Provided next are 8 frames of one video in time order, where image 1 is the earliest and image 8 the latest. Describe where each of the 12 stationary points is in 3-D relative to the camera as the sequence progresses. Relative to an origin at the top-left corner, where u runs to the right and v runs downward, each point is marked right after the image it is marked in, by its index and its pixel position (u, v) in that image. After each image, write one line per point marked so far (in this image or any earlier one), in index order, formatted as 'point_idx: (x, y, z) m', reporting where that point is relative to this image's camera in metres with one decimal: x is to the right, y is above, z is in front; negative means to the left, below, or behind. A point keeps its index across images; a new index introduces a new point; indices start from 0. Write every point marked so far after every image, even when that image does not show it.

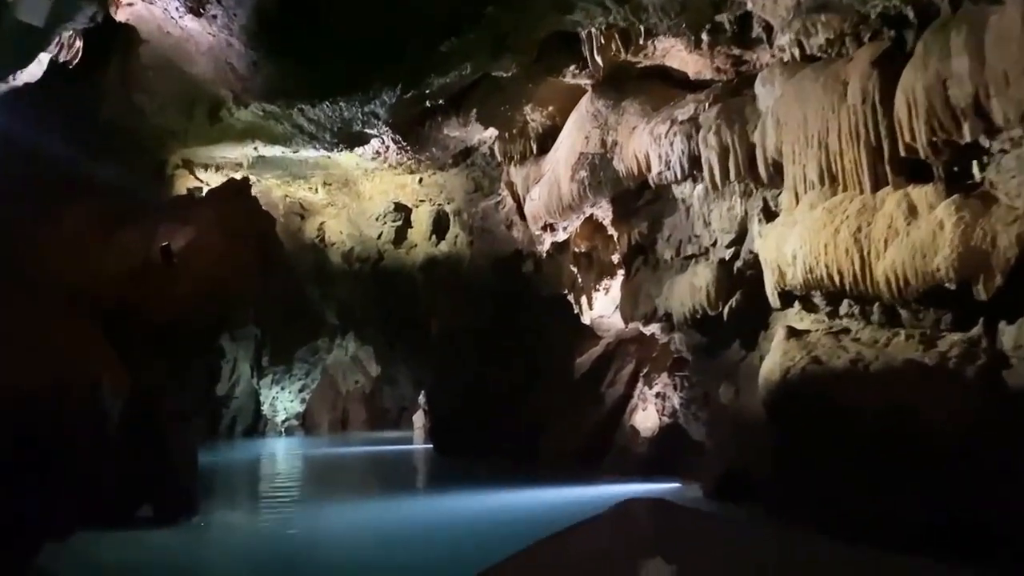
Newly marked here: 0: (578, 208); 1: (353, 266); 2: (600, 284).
0: (+0.7, +0.9, +9.6) m
1: (-2.8, +0.4, +15.1) m
2: (+1.1, 0.0, +10.5) m
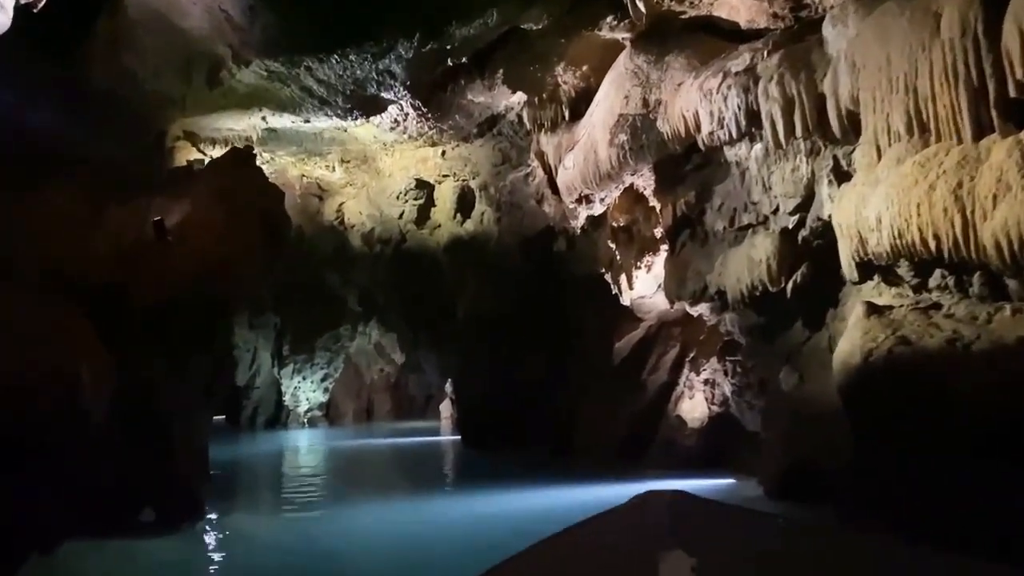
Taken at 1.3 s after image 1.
0: (+1.1, +1.1, +8.7) m
1: (-2.3, +0.7, +14.3) m
2: (+1.5, +0.3, +9.6) m
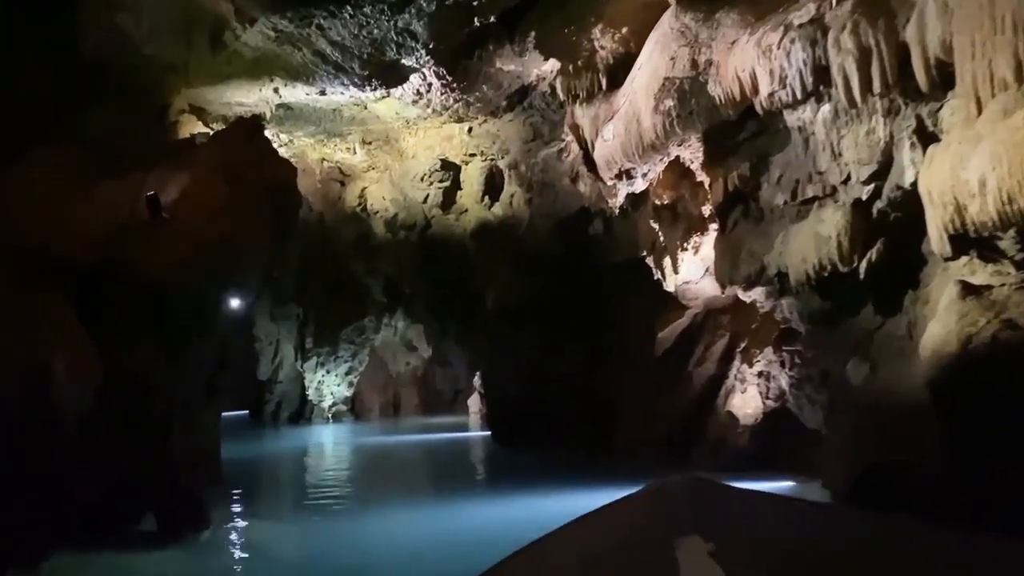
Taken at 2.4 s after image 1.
0: (+1.4, +1.3, +7.8) m
1: (-1.8, +0.8, +13.6) m
2: (+1.8, +0.5, +8.8) m
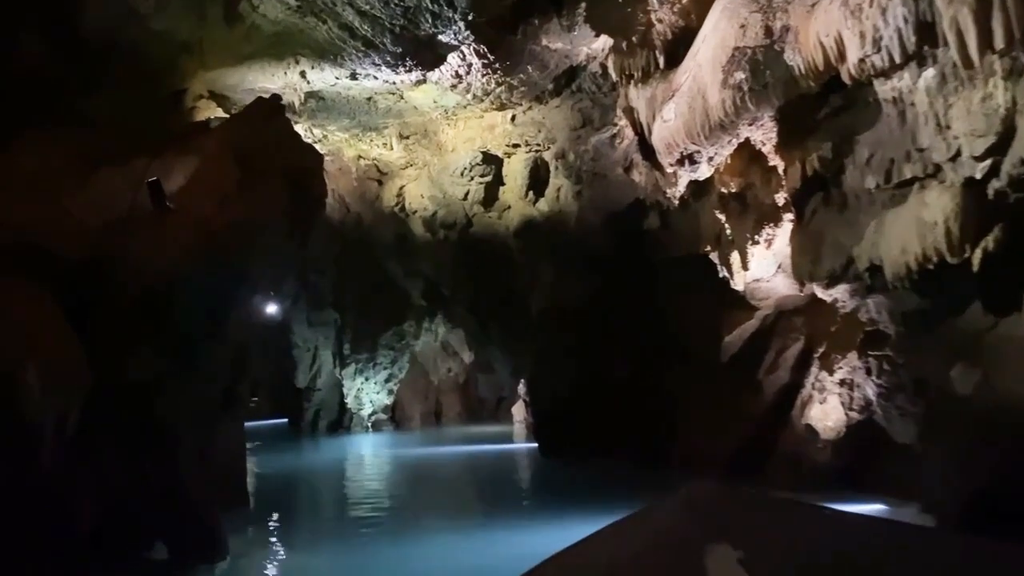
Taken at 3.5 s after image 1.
0: (+1.8, +1.3, +7.0) m
1: (-1.1, +0.8, +12.8) m
2: (+2.3, +0.5, +7.9) m
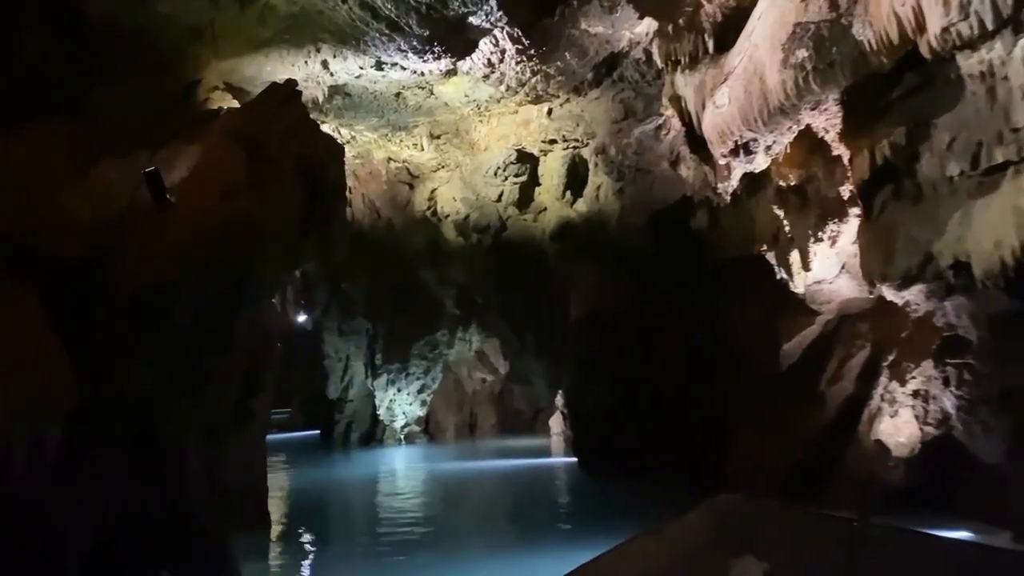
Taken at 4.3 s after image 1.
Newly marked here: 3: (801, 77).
0: (+2.0, +1.3, +6.3) m
1: (-0.6, +0.7, +12.3) m
2: (+2.6, +0.5, +7.2) m
3: (+2.0, +1.5, +6.0) m
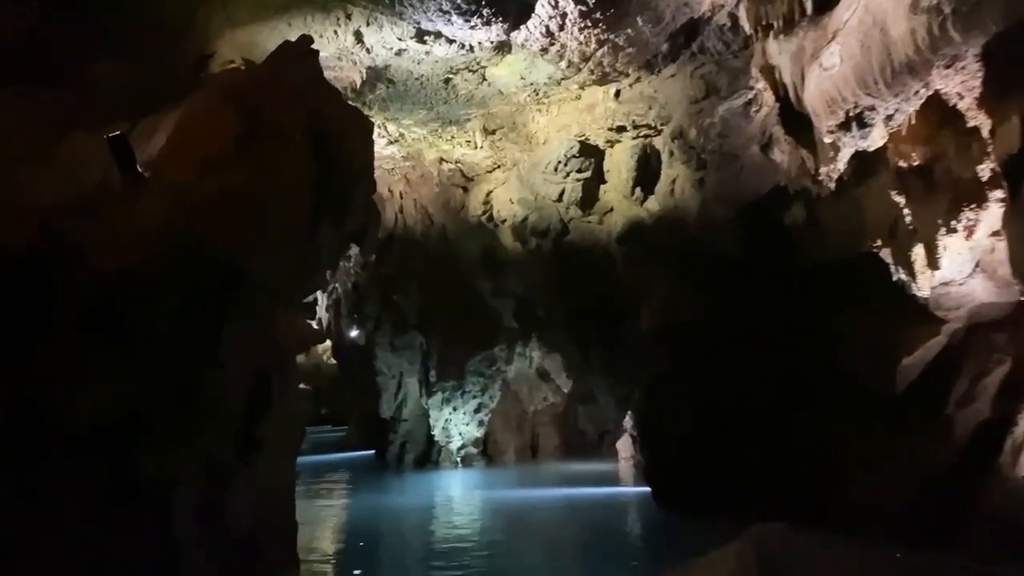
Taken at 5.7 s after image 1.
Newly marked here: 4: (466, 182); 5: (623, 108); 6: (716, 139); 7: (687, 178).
0: (+2.4, +1.3, +5.1) m
1: (+0.2, +0.6, +11.2) m
2: (+3.0, +0.5, +5.9) m
3: (+2.4, +1.5, +4.8) m
4: (-0.7, +1.4, +11.2) m
5: (+1.1, +1.7, +8.2) m
6: (+1.9, +1.3, +7.9) m
7: (+1.7, +1.1, +8.4) m
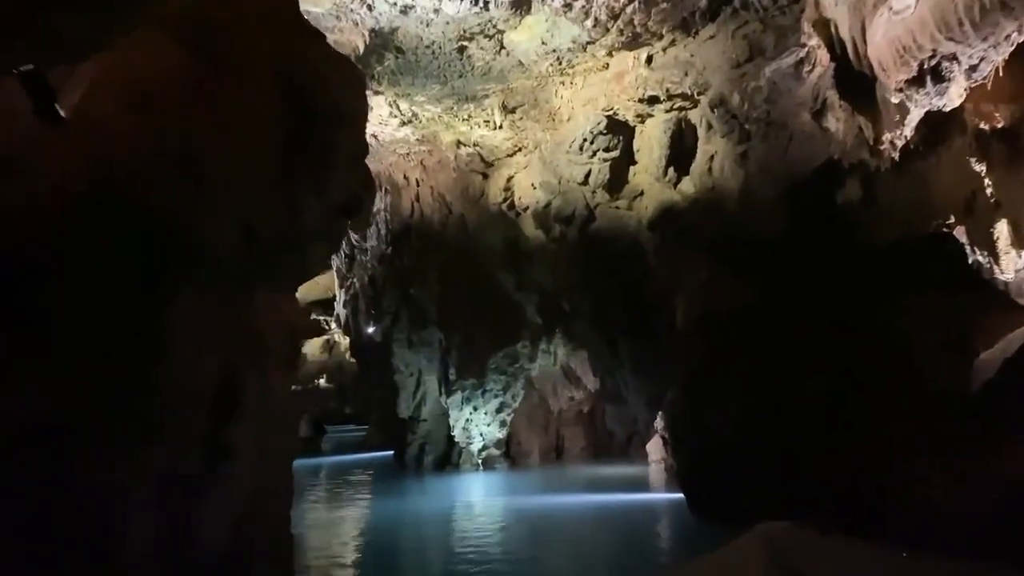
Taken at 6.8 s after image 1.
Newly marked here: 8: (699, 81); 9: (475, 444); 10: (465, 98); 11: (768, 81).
0: (+2.5, +1.4, +4.3) m
1: (+0.5, +0.7, +10.5) m
2: (+3.1, +0.6, +5.1) m
3: (+2.5, +1.6, +4.0) m
4: (-0.4, +1.6, +10.5) m
5: (+1.2, +1.8, +7.4) m
6: (+2.0, +1.4, +7.1) m
7: (+1.9, +1.2, +7.6) m
8: (+1.6, +1.7, +7.3) m
9: (-0.6, -2.7, +14.9) m
10: (-0.5, +2.0, +8.8) m
11: (+2.0, +1.6, +6.9) m
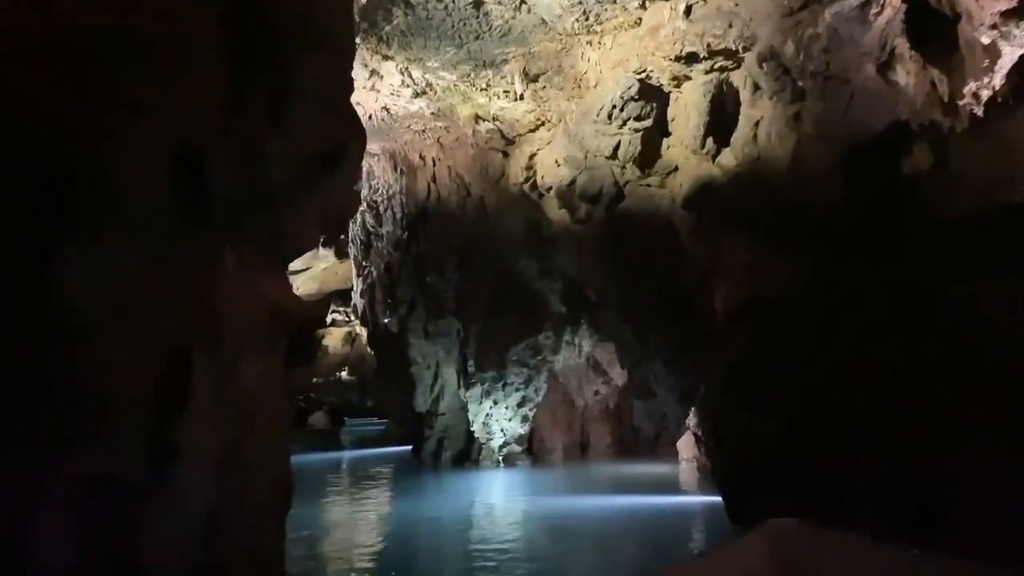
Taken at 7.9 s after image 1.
0: (+2.6, +1.5, +3.4) m
1: (+0.8, +0.9, +9.7) m
2: (+3.2, +0.7, +4.2) m
3: (+2.5, +1.7, +3.2) m
4: (-0.1, +1.7, +9.7) m
5: (+1.4, +2.0, +6.6) m
6: (+2.2, +1.6, +6.3) m
7: (+2.1, +1.3, +6.8) m
8: (+1.7, +1.9, +6.5) m
9: (-0.3, -2.5, +14.2) m
10: (-0.3, +2.1, +8.1) m
11: (+2.2, +1.7, +6.1) m
